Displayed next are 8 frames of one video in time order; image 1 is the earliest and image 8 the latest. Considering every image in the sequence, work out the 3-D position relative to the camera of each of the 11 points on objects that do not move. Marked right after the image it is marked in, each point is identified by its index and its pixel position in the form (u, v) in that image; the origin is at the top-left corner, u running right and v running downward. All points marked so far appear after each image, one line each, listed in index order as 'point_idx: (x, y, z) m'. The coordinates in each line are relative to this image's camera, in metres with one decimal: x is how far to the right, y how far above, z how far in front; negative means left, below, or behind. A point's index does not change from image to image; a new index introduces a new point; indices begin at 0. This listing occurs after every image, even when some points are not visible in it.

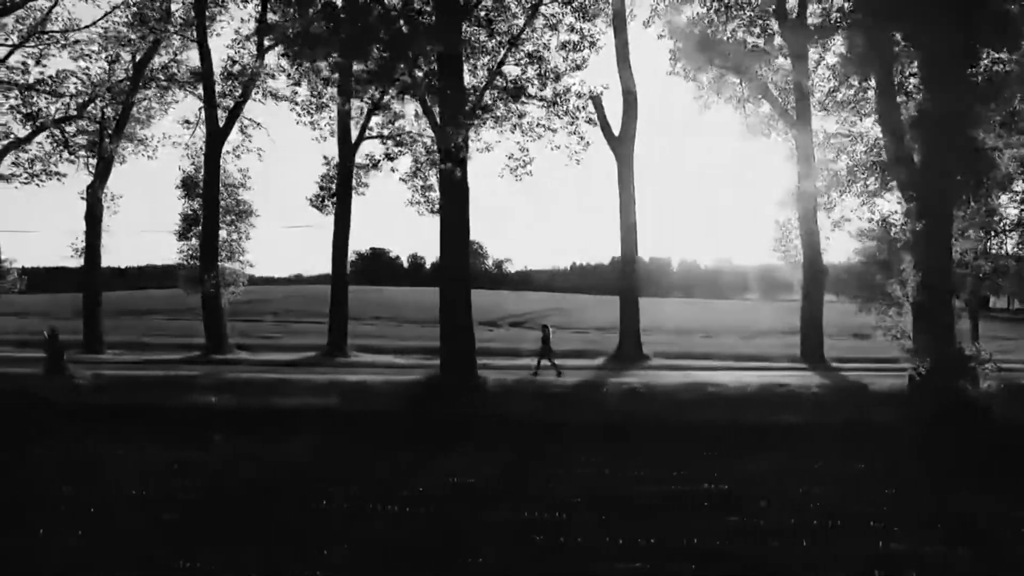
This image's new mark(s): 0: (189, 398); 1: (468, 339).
0: (-6.1, -2.1, +16.1) m
1: (-0.7, -1.0, +16.1) m
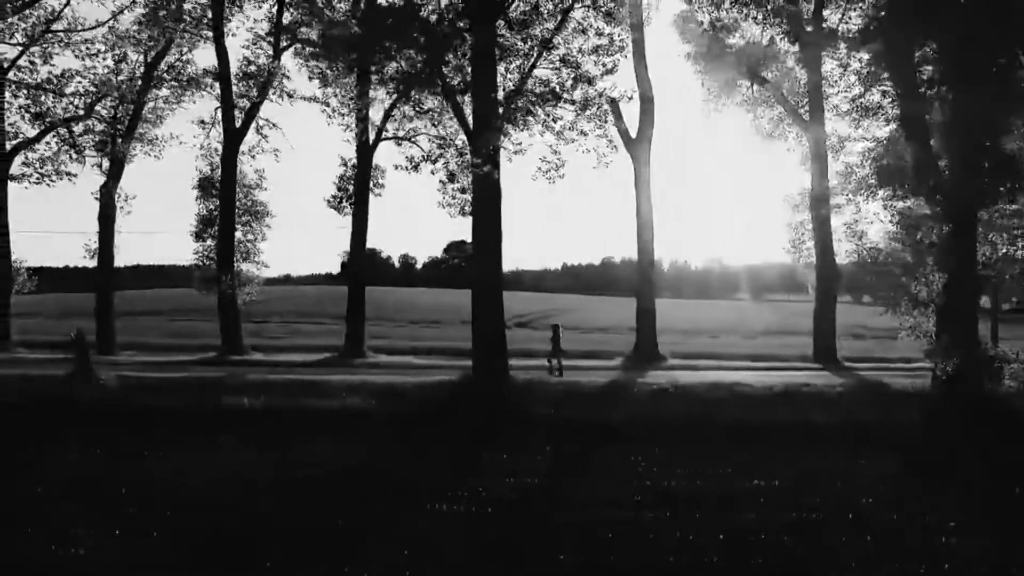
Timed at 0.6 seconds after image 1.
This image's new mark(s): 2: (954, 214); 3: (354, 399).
0: (-5.5, -2.1, +16.1) m
1: (-0.1, -1.1, +16.2) m
2: (+8.3, +1.4, +15.3) m
3: (-2.8, -2.1, +15.8) m
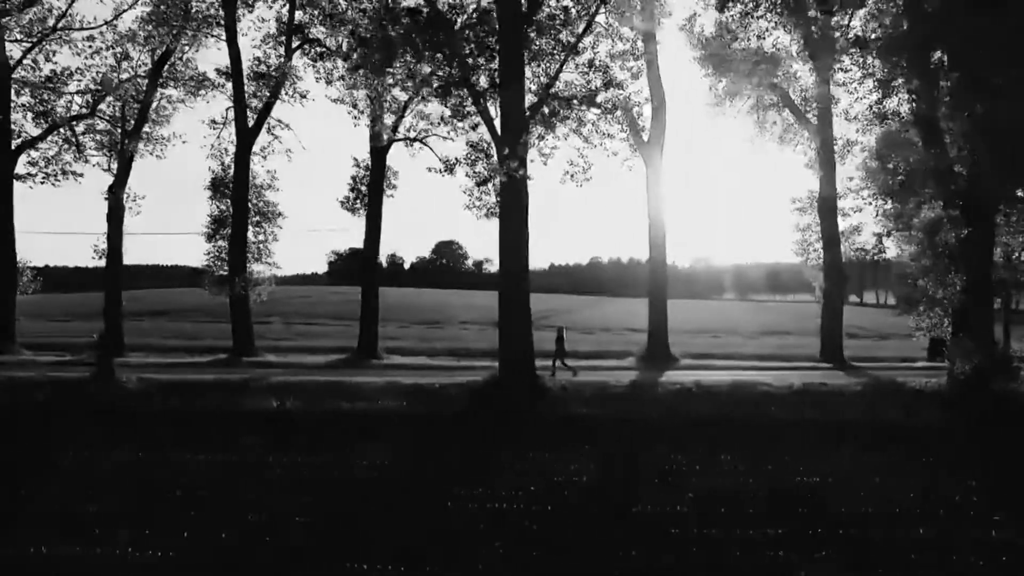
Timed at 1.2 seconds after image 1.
0: (-5.0, -2.2, +16.1) m
1: (+0.4, -1.1, +16.4) m
2: (+8.8, +1.3, +15.7) m
3: (-2.3, -2.1, +15.9) m
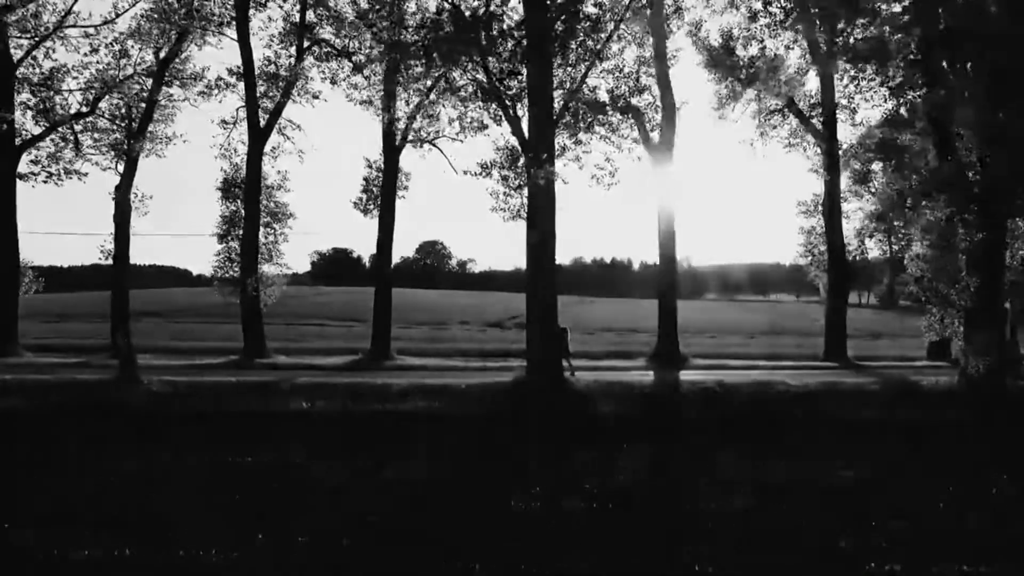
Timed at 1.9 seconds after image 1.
0: (-4.4, -2.2, +16.1) m
1: (+0.9, -1.1, +16.7) m
2: (+9.4, +1.3, +16.3) m
3: (-1.8, -2.2, +16.0) m
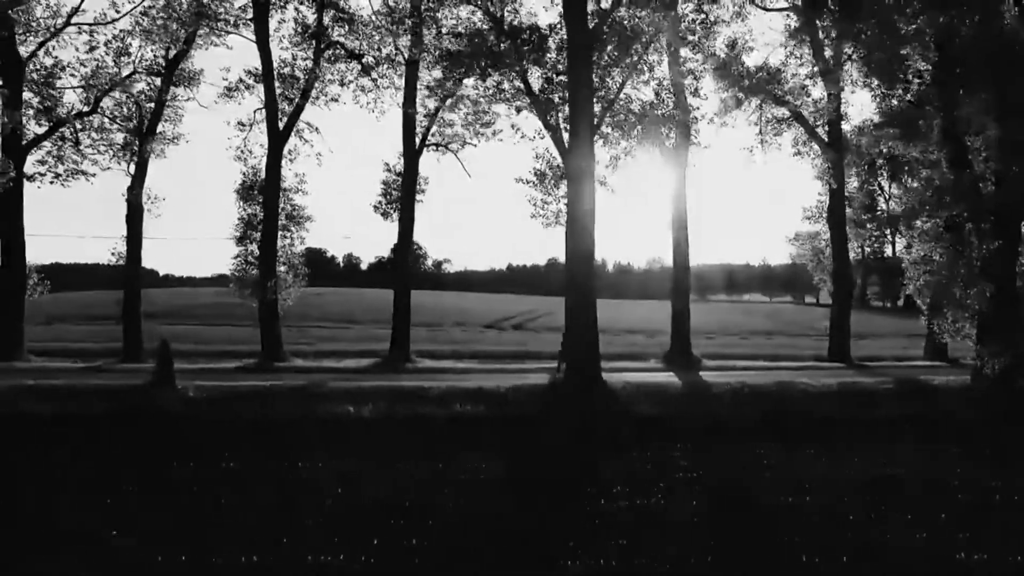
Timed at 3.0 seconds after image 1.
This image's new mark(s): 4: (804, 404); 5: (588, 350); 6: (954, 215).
0: (-3.6, -2.3, +16.2) m
1: (+1.6, -1.2, +17.1) m
2: (+10.1, +1.2, +17.2) m
3: (-1.0, -2.3, +16.2) m
4: (+5.7, -2.2, +16.0) m
5: (+1.5, -1.3, +16.7) m
6: (+9.7, +1.6, +18.3) m
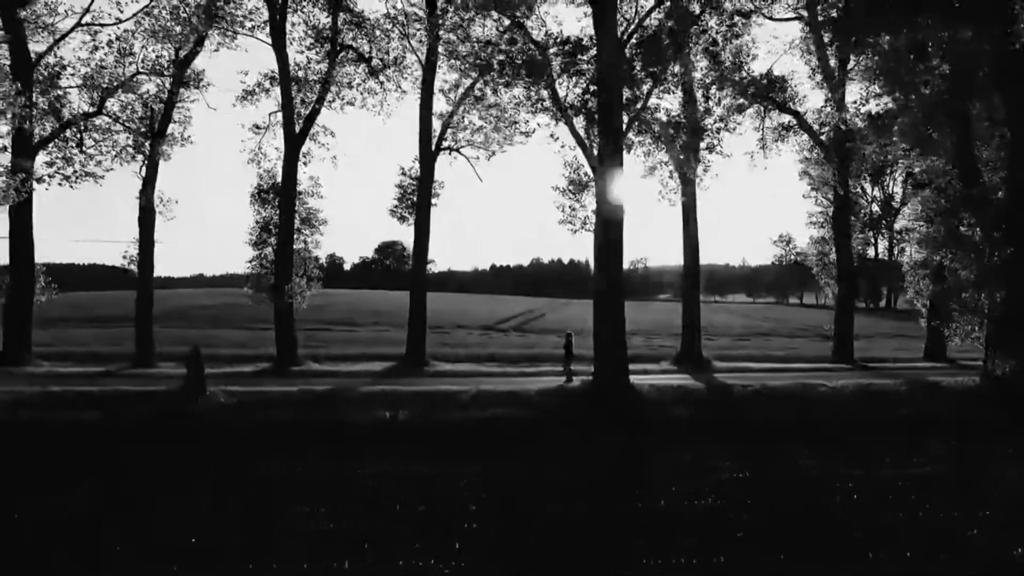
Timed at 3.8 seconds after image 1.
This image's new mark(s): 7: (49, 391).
0: (-3.0, -2.4, +16.3) m
1: (+2.2, -1.3, +17.4) m
2: (+10.7, +1.1, +17.9) m
3: (-0.4, -2.4, +16.4) m
4: (+6.3, -2.3, +16.5) m
5: (+2.1, -1.4, +17.0) m
6: (+10.3, +1.5, +18.9) m
7: (-9.6, -2.1, +17.1) m
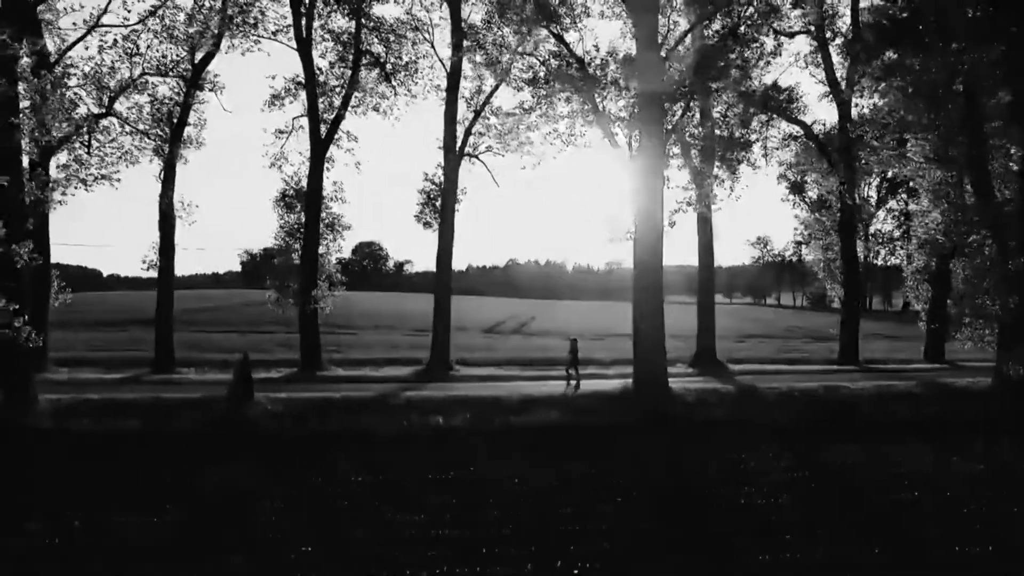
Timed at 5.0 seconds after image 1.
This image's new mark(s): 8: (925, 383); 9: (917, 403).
0: (-2.1, -2.5, +16.4) m
1: (+3.1, -1.4, +17.8) m
2: (+11.5, +1.0, +18.9) m
3: (+0.6, -2.5, +16.8) m
4: (+7.2, -2.5, +17.2) m
5: (+3.0, -1.5, +17.5) m
6: (+11.0, +1.4, +19.9) m
7: (-8.7, -2.3, +16.8) m
8: (+9.7, -2.3, +19.6) m
9: (+8.6, -2.5, +17.7) m
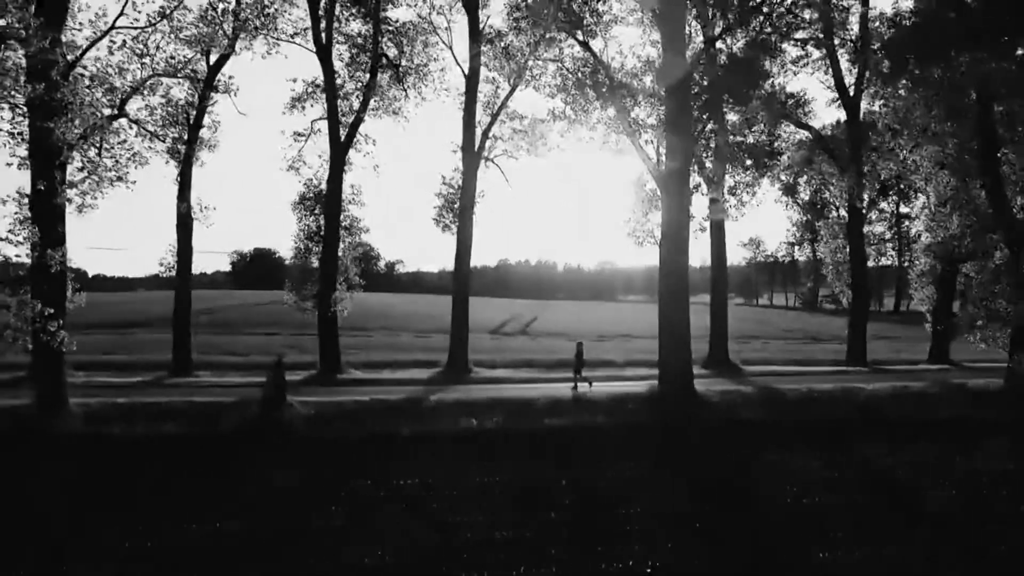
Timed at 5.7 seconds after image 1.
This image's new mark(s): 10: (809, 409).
0: (-1.5, -2.6, +16.5) m
1: (+3.7, -1.5, +18.1) m
2: (+12.0, +0.9, +19.4) m
3: (+1.2, -2.6, +17.0) m
4: (+7.8, -2.5, +17.6) m
5: (+3.6, -1.6, +17.7) m
6: (+11.5, +1.3, +20.4) m
7: (-8.0, -2.3, +16.7) m
8: (+10.2, -2.4, +20.1) m
9: (+9.2, -2.6, +18.2) m
10: (+6.0, -2.6, +17.1) m
